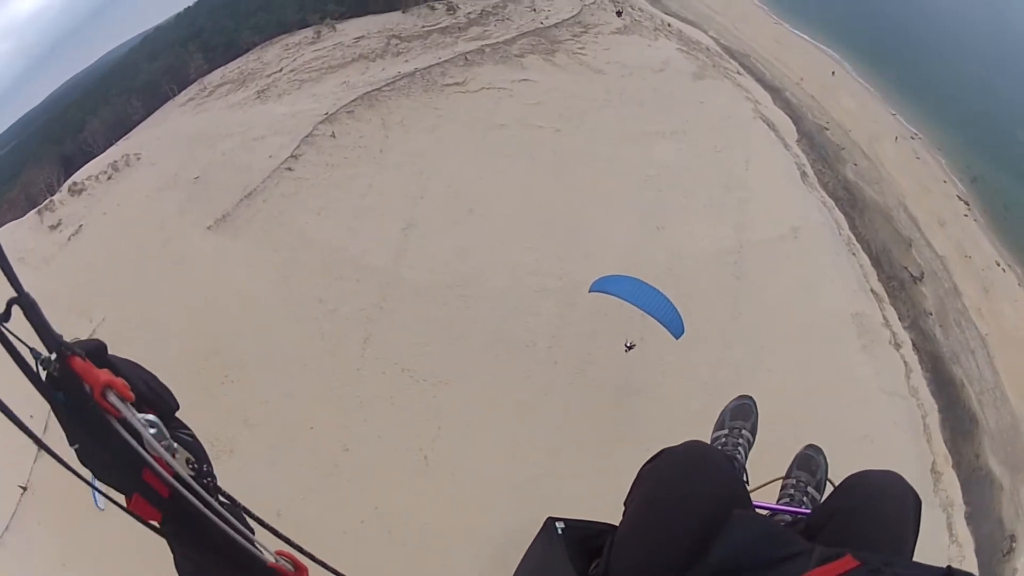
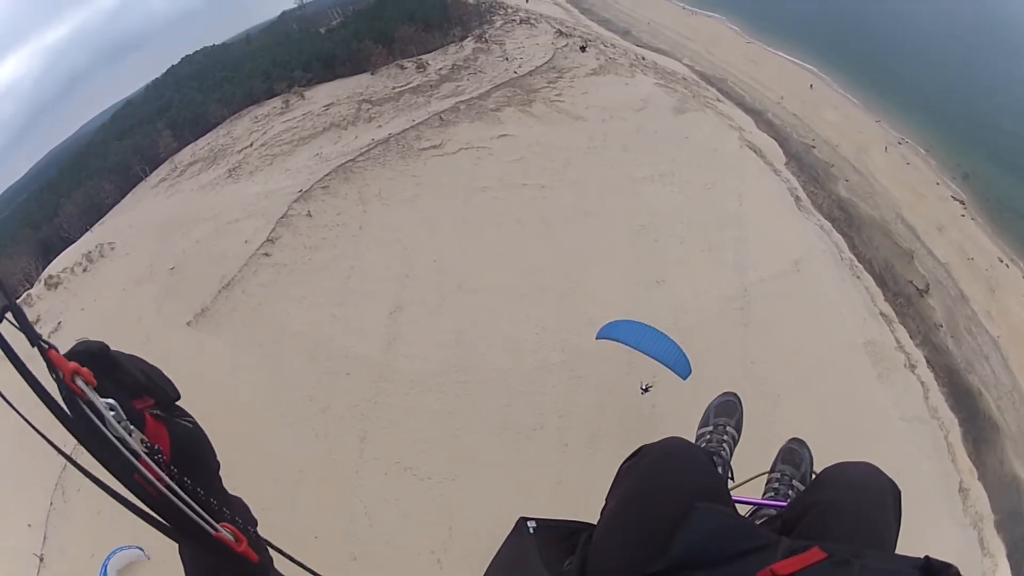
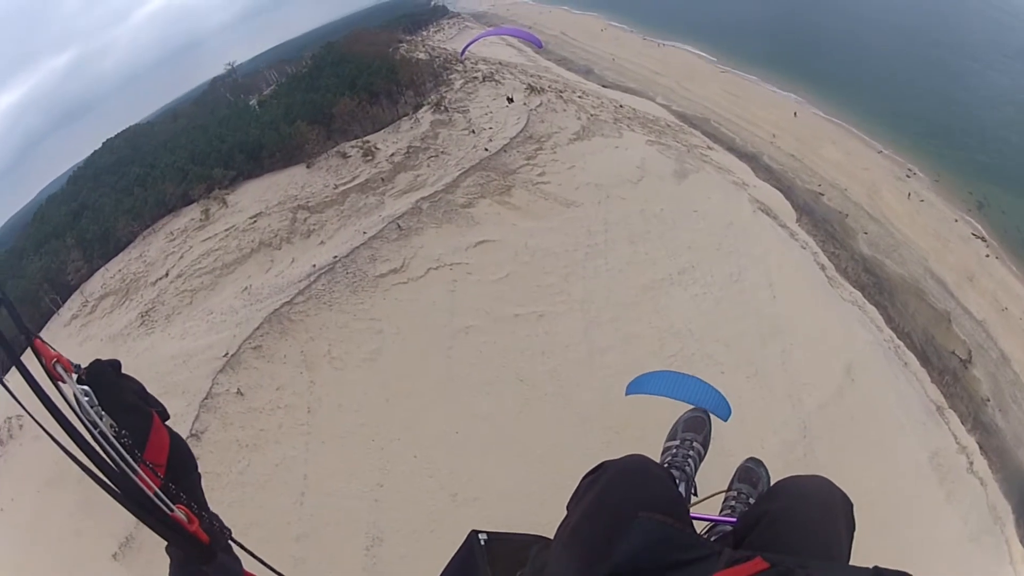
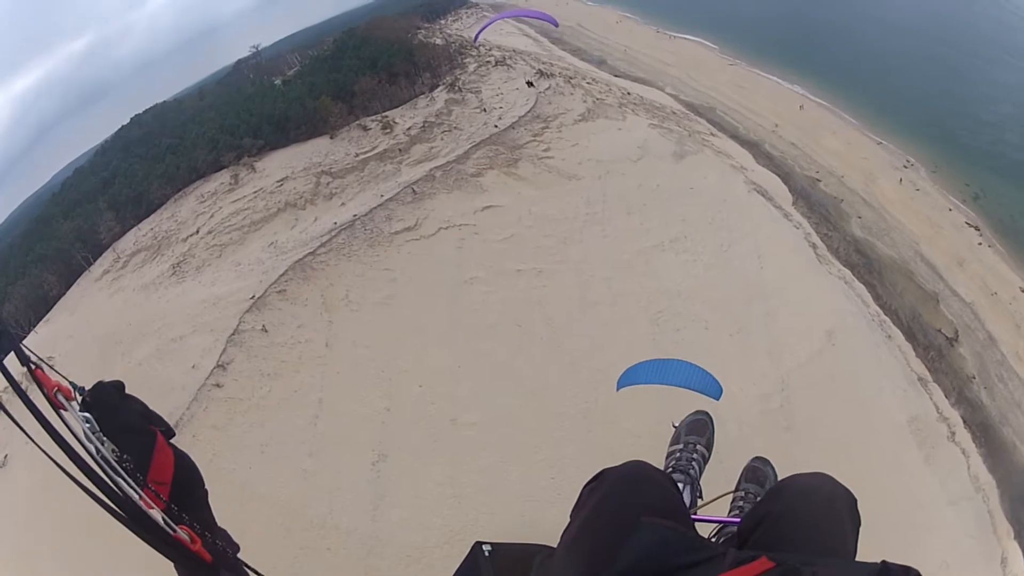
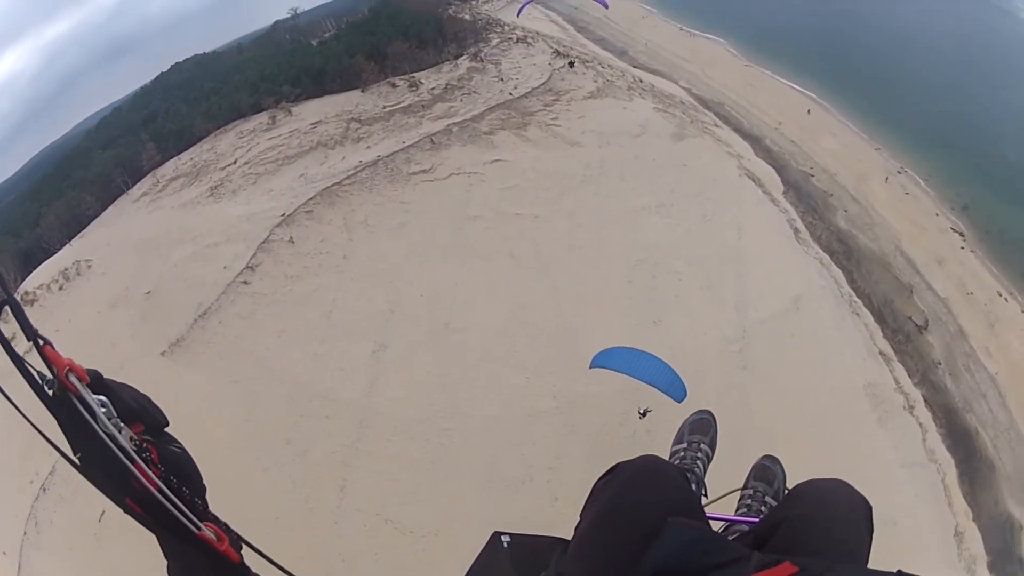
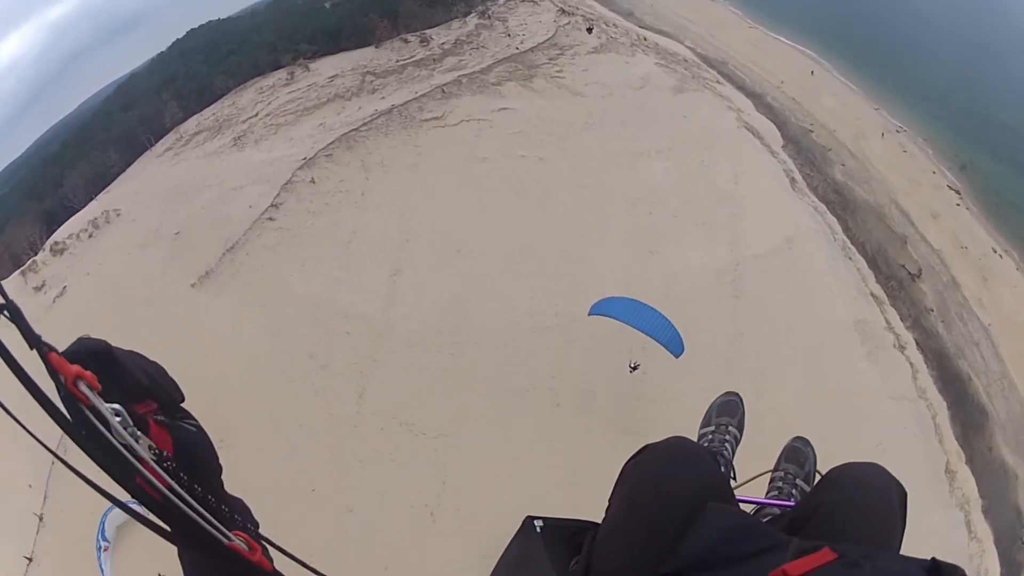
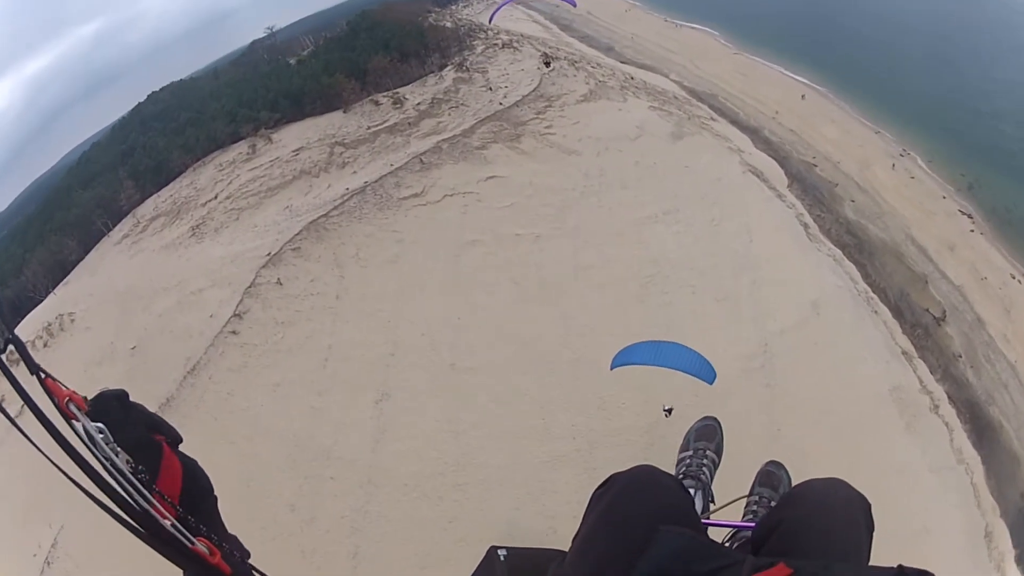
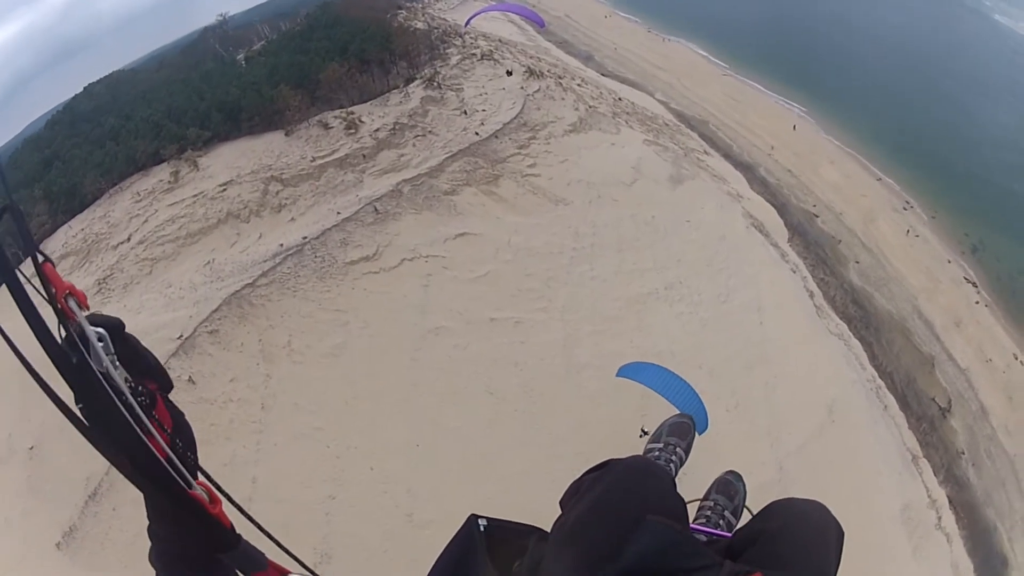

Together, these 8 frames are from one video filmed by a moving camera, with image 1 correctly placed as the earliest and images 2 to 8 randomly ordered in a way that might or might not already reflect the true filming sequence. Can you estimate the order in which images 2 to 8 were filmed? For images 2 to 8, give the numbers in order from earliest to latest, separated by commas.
6, 2, 5, 7, 4, 3, 8
